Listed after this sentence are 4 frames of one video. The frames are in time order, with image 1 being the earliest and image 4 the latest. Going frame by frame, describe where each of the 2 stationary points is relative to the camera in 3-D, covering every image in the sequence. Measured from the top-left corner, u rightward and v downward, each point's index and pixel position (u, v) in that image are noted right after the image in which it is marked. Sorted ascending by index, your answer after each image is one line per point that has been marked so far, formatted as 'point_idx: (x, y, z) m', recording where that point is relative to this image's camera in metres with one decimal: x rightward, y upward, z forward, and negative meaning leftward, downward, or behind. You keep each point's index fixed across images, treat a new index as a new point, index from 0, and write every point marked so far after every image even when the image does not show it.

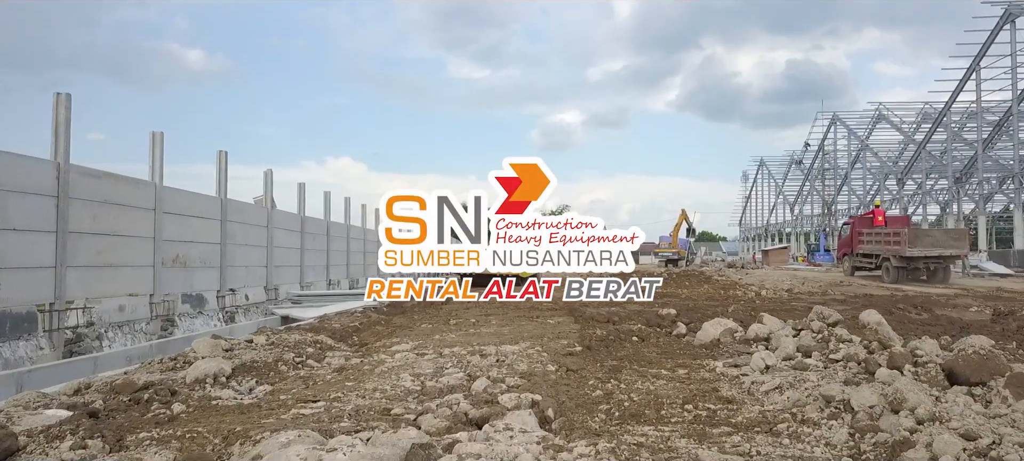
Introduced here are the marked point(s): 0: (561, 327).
0: (+0.6, -1.2, +7.4) m
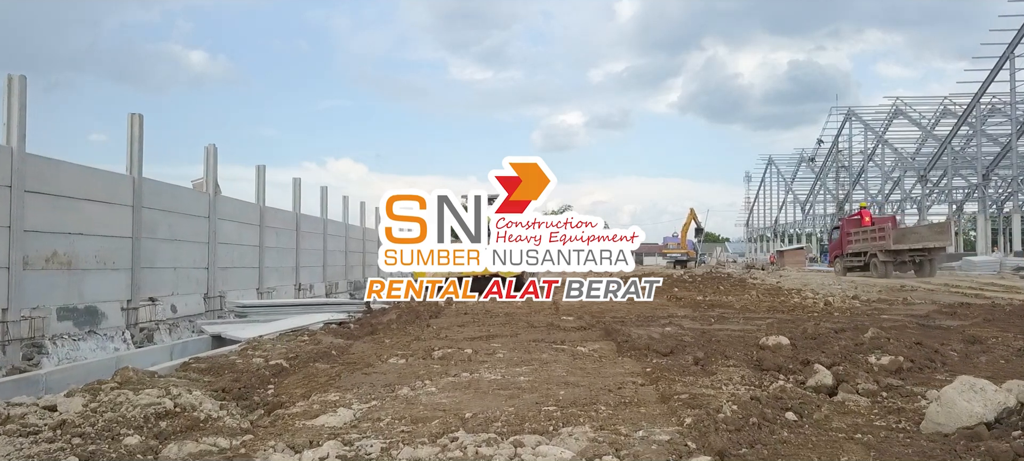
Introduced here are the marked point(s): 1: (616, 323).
0: (+0.8, -1.1, +4.4) m
1: (+1.5, -1.3, +8.6) m
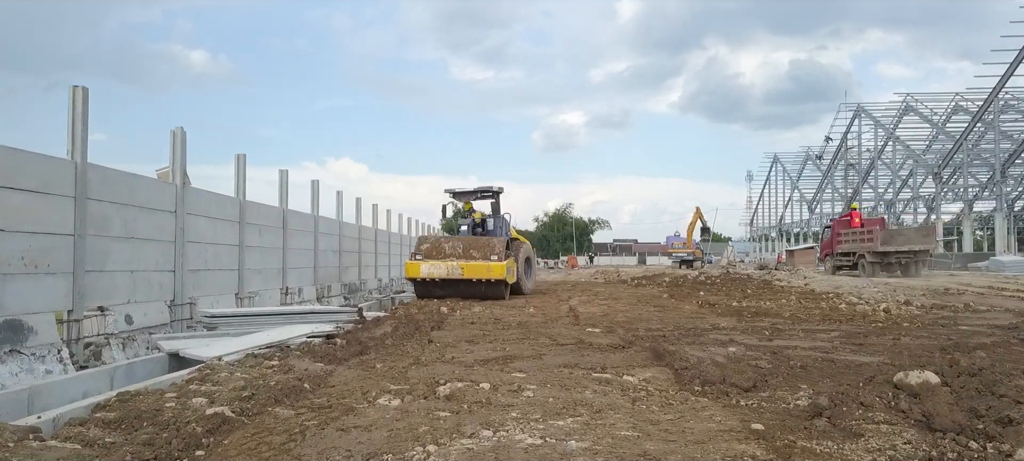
0: (+1.0, -1.0, +2.9) m
1: (+1.7, -1.3, +7.1) m
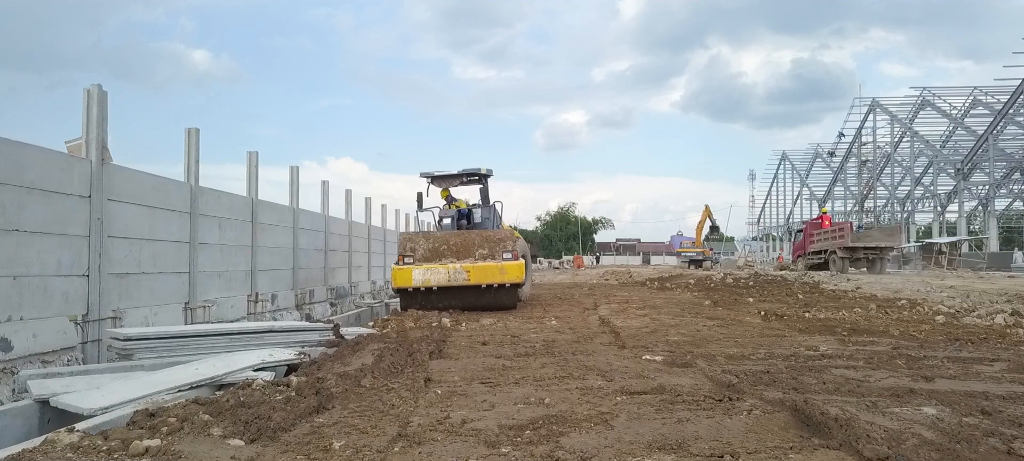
0: (+1.3, -0.9, +0.6) m
1: (+2.0, -1.2, +4.7) m
